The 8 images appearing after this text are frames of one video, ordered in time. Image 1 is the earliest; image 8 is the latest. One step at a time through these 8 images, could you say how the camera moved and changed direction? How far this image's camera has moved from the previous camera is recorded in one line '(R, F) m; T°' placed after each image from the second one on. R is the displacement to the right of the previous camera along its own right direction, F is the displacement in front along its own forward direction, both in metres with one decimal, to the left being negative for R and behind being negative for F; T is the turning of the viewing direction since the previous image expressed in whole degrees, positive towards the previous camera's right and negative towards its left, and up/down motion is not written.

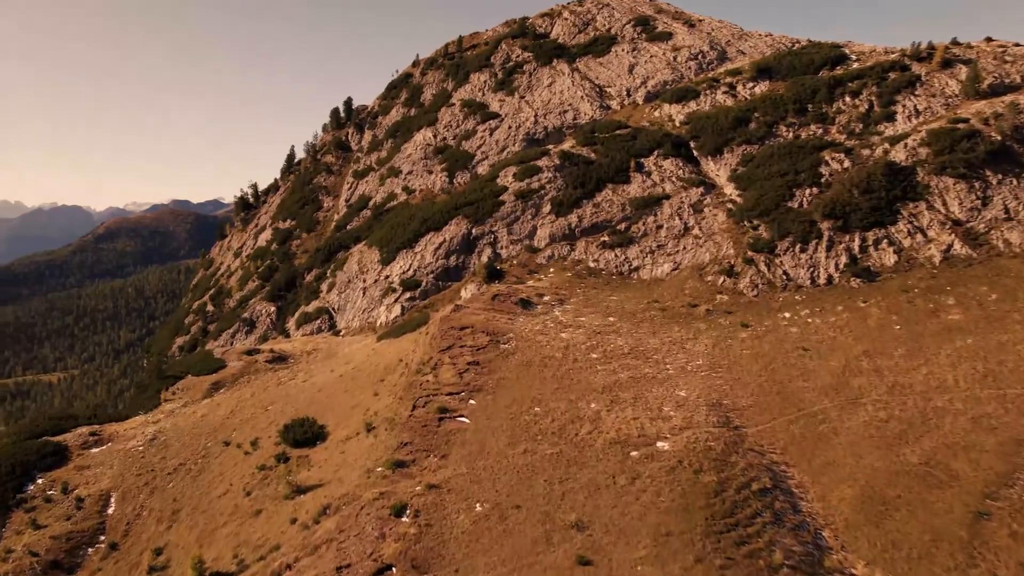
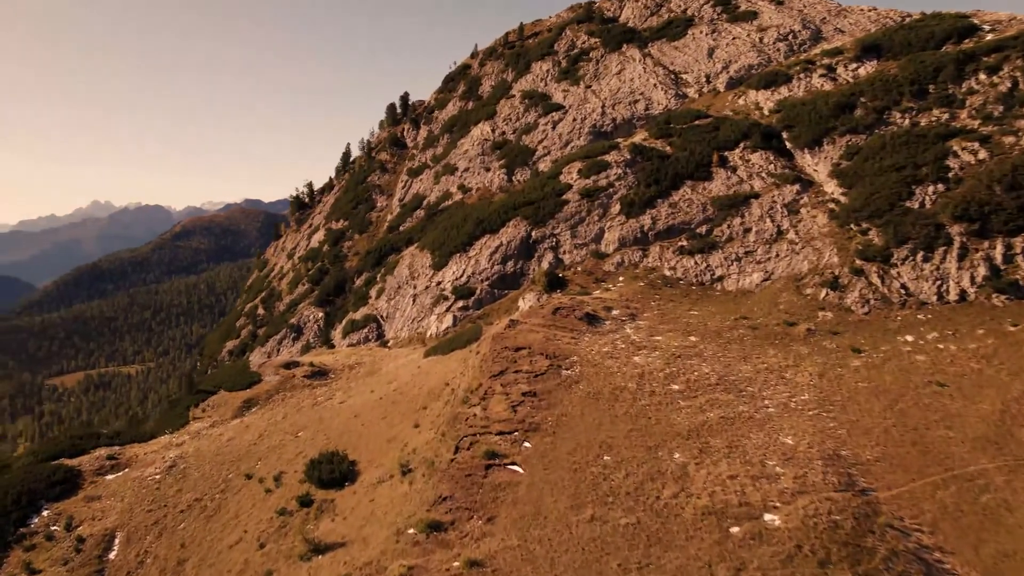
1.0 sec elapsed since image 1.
(-0.1, +6.8) m; -5°
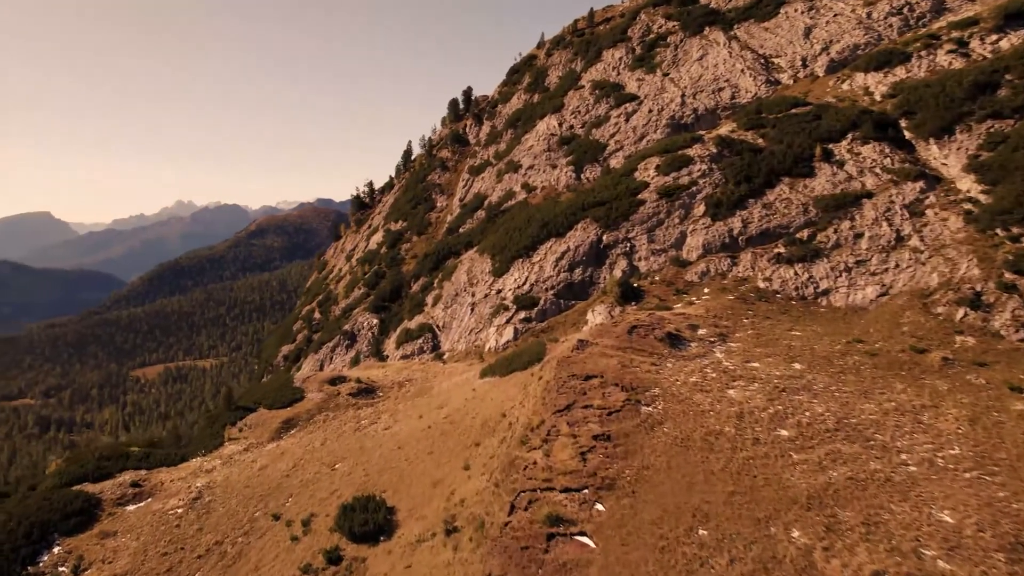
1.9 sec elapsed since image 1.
(-0.2, +6.2) m; -5°
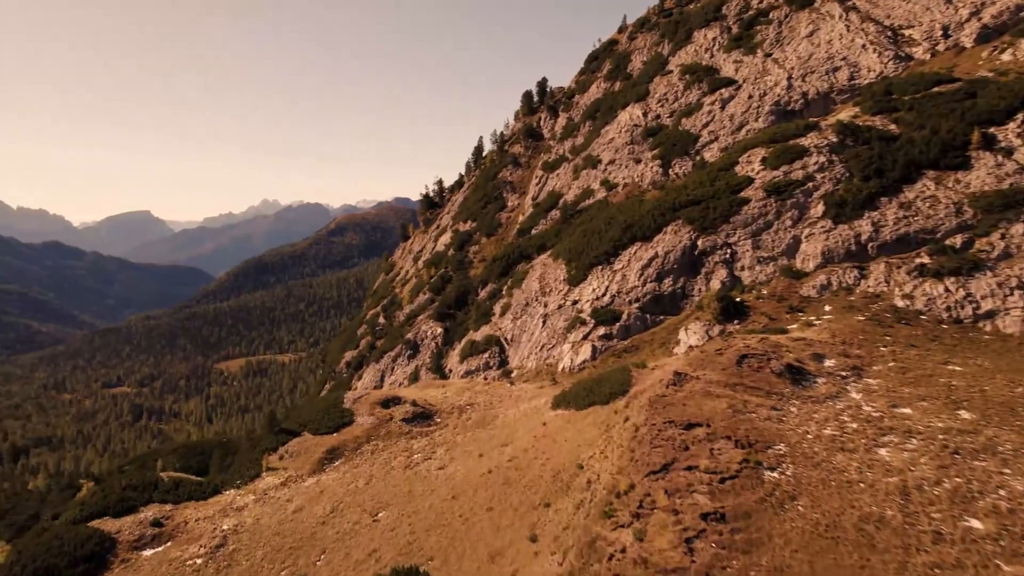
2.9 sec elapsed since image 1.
(-0.3, +7.0) m; -6°
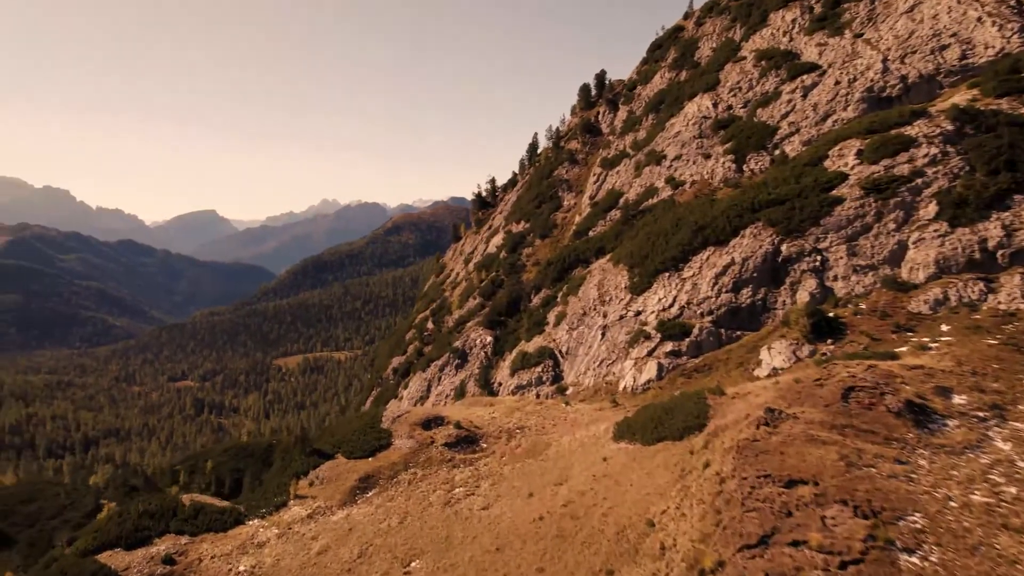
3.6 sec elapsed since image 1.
(-0.1, +4.9) m; -4°
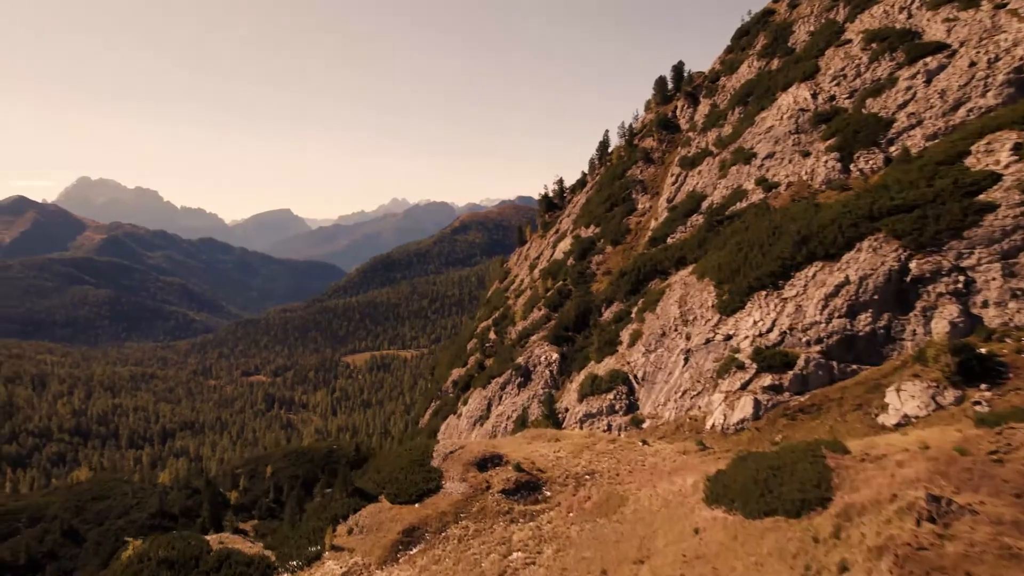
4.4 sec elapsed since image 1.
(-0.2, +5.6) m; -5°
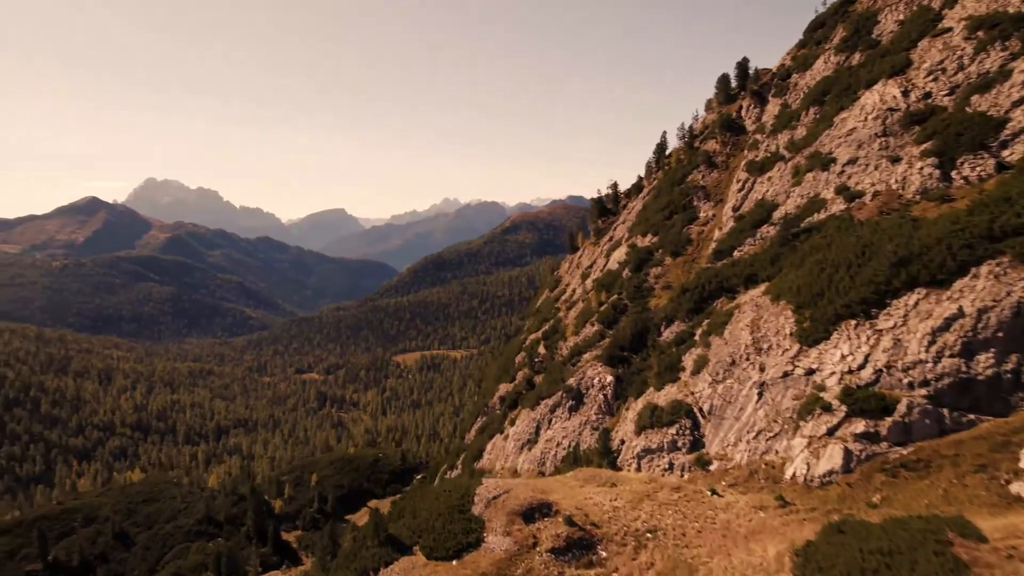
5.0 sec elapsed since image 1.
(-0.1, +4.1) m; -4°
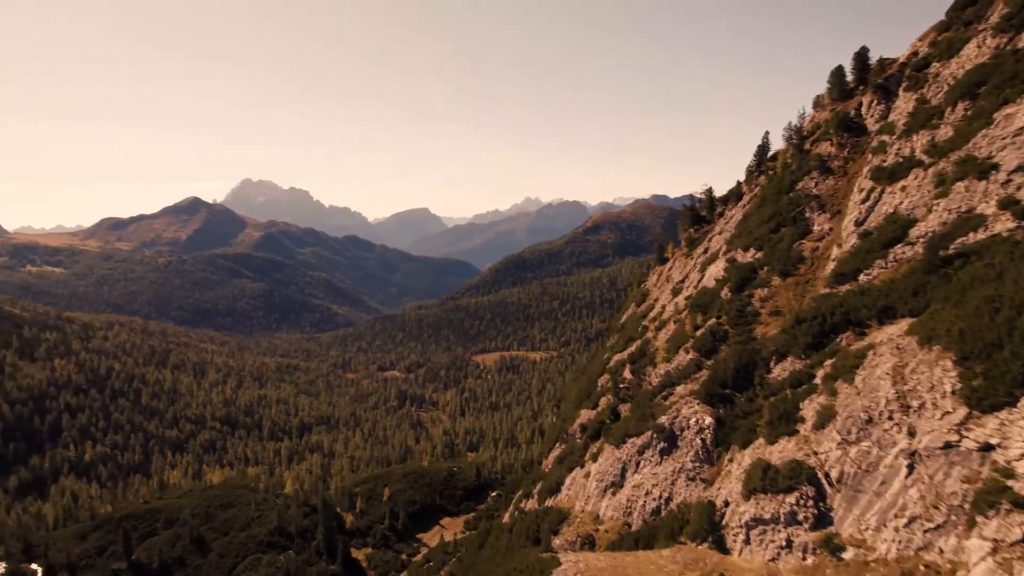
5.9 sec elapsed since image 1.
(-0.3, +6.4) m; -7°
